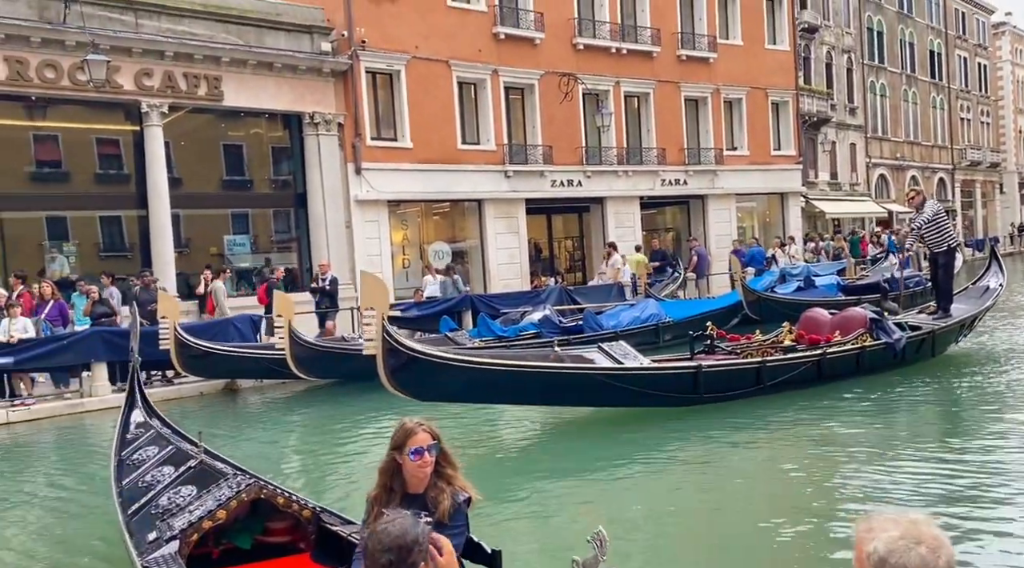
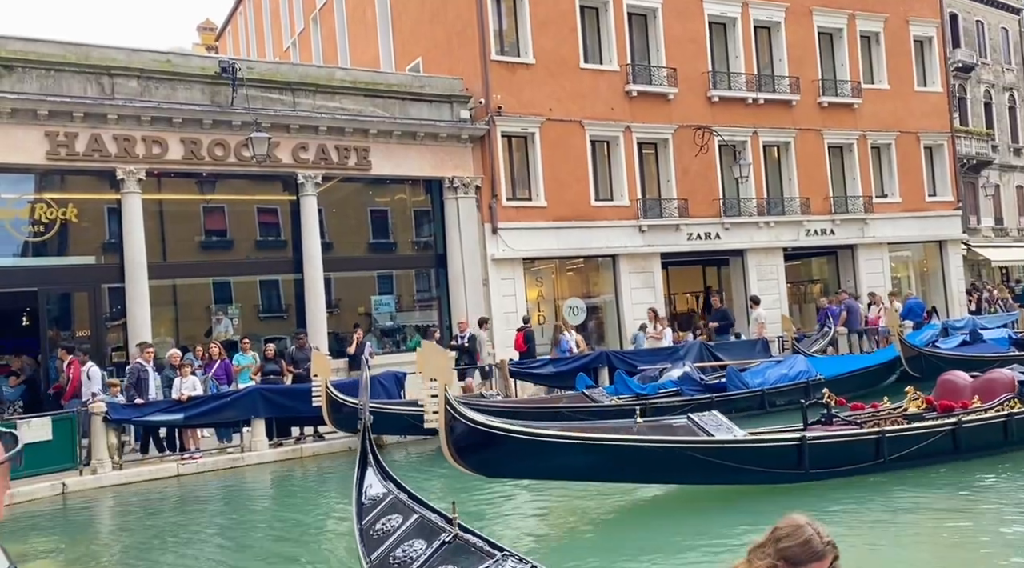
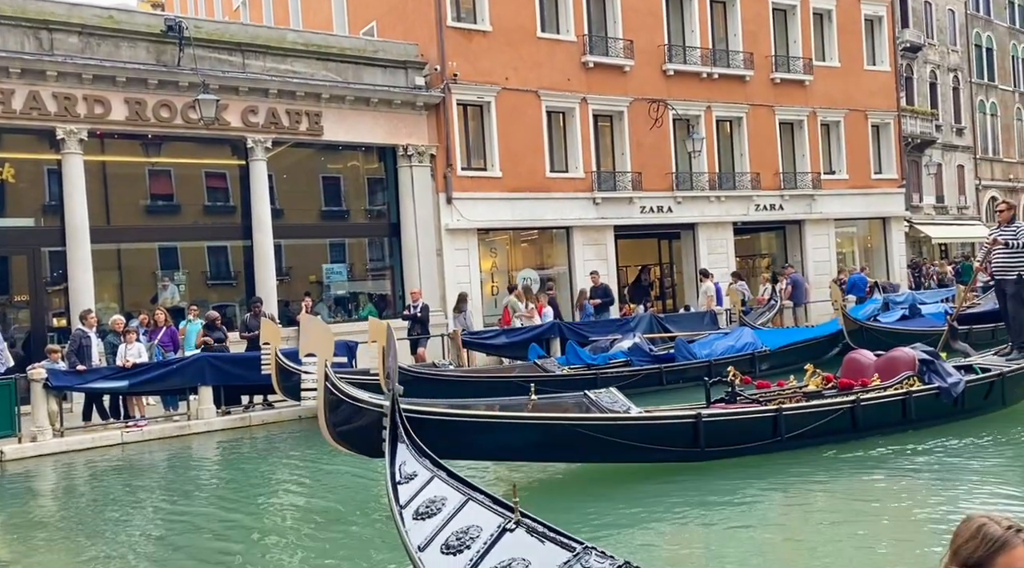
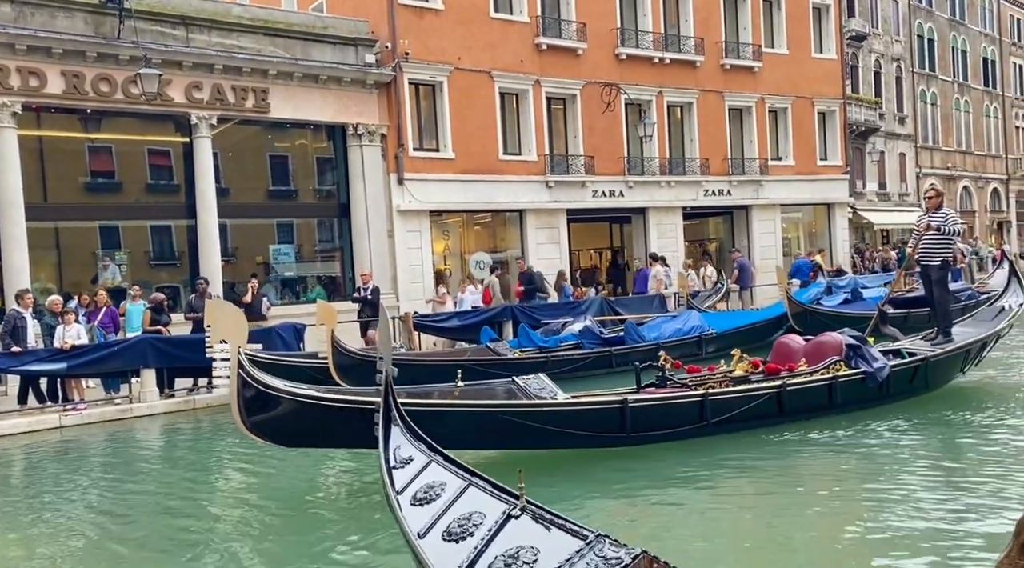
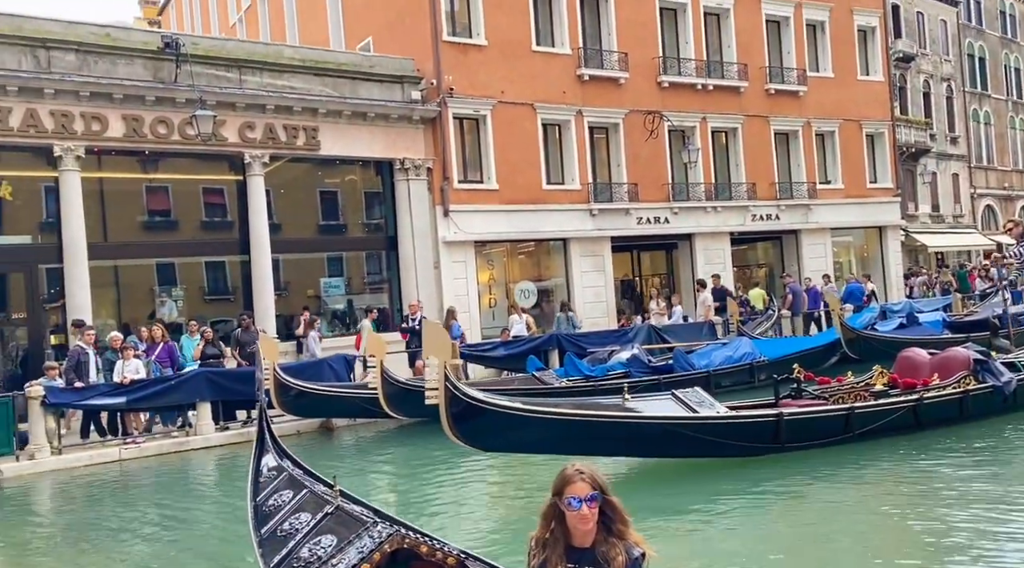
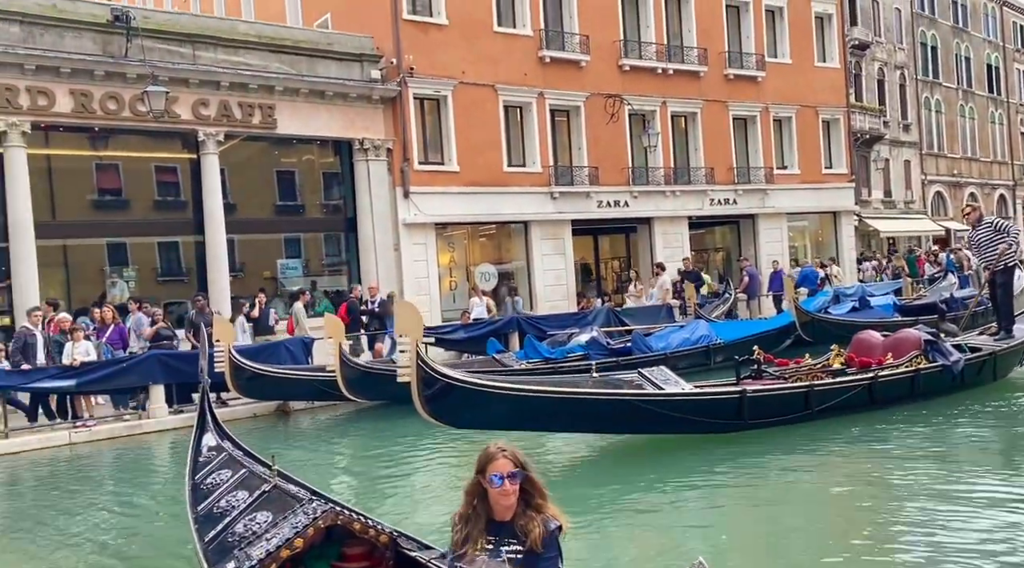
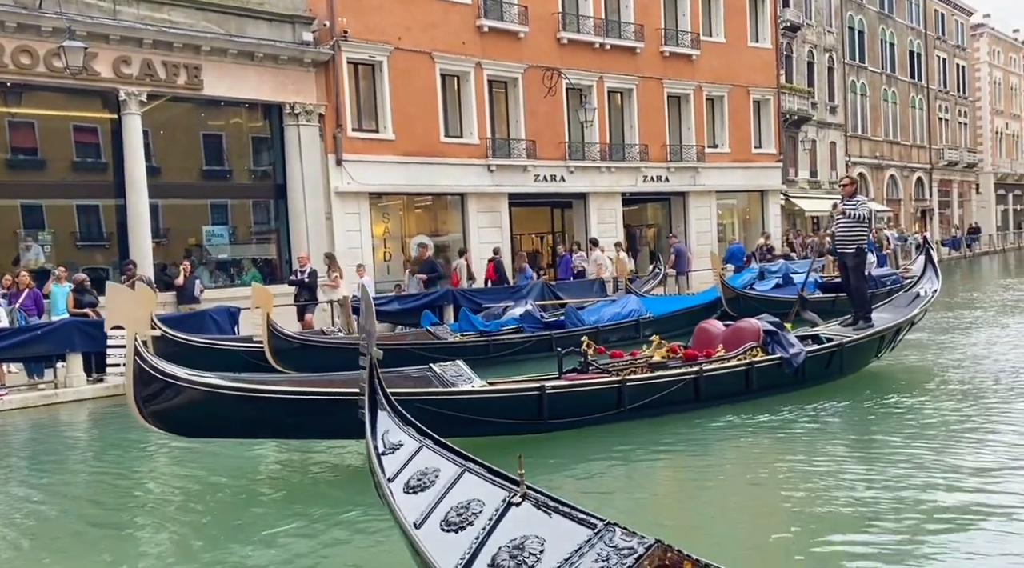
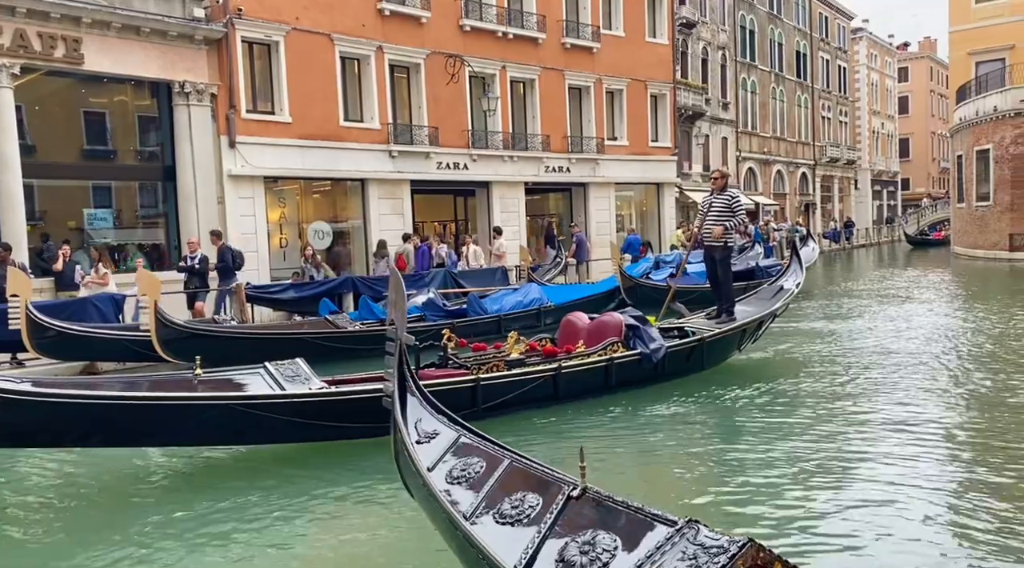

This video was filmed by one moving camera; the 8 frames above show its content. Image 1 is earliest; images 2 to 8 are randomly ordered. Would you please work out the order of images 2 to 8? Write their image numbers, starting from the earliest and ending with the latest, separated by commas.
6, 5, 2, 3, 4, 7, 8
